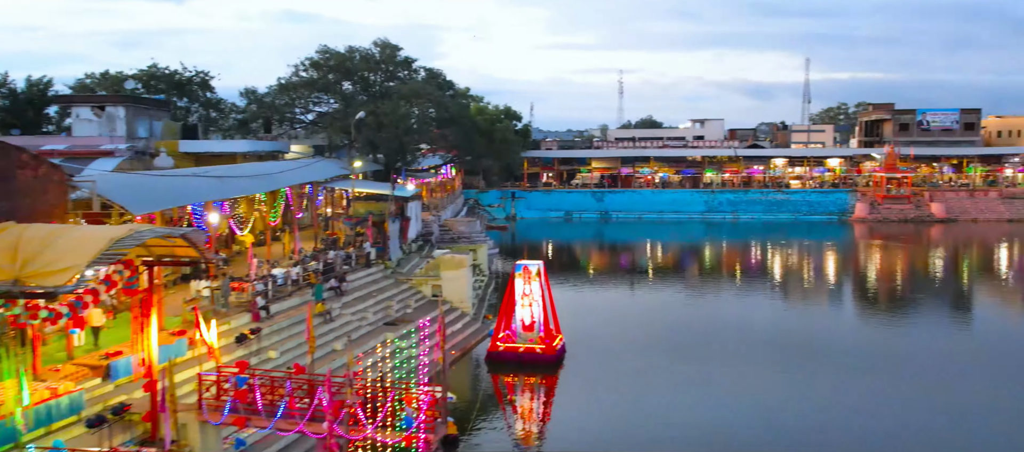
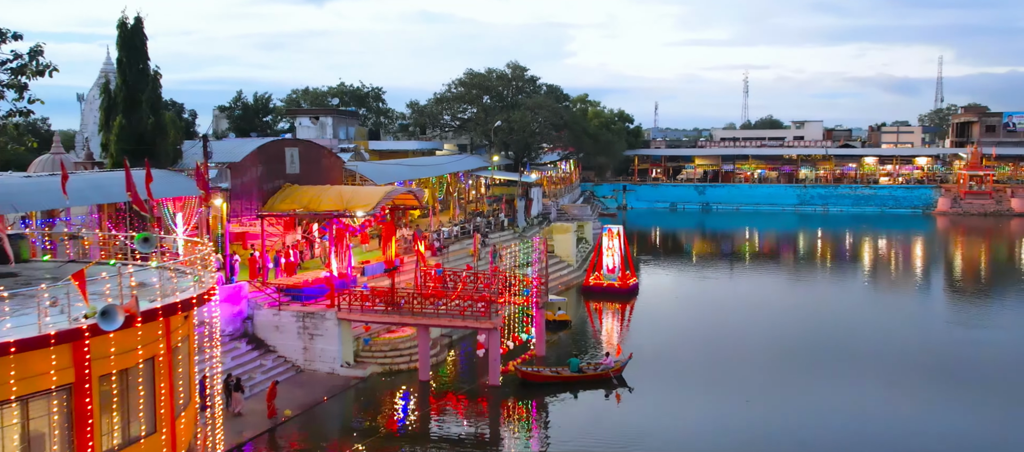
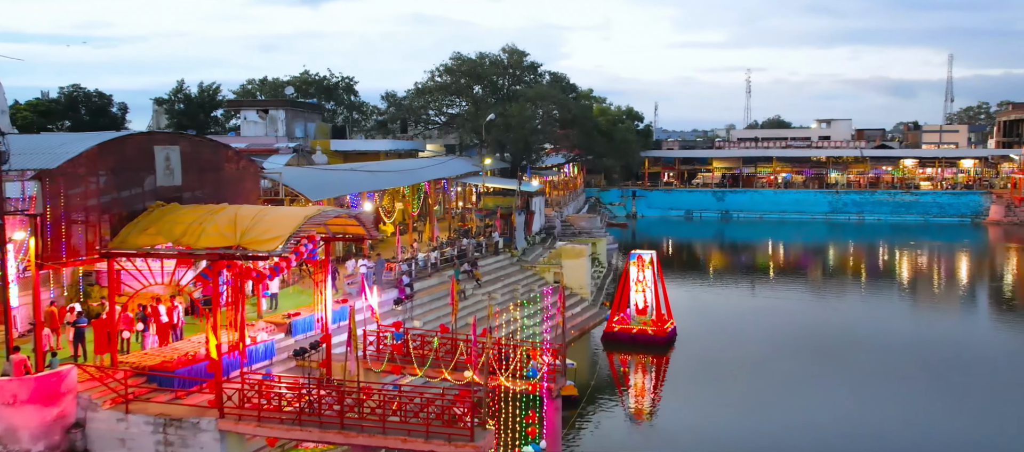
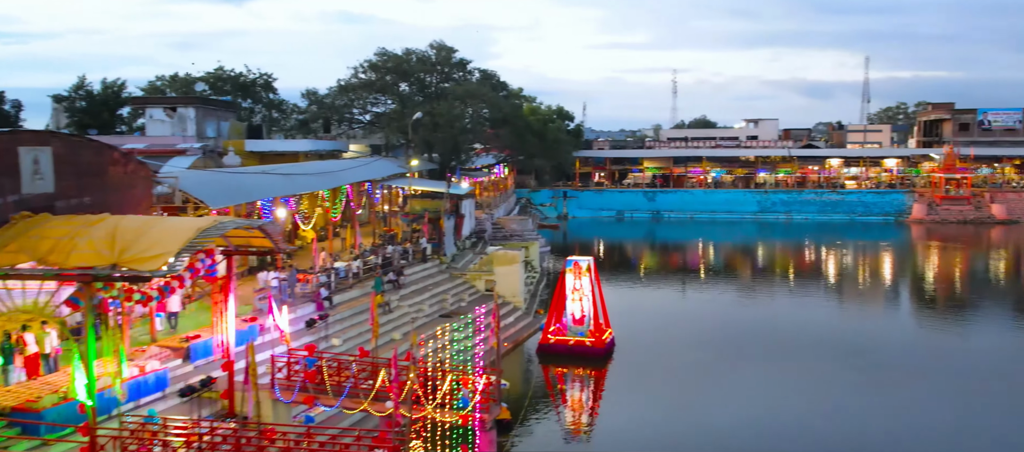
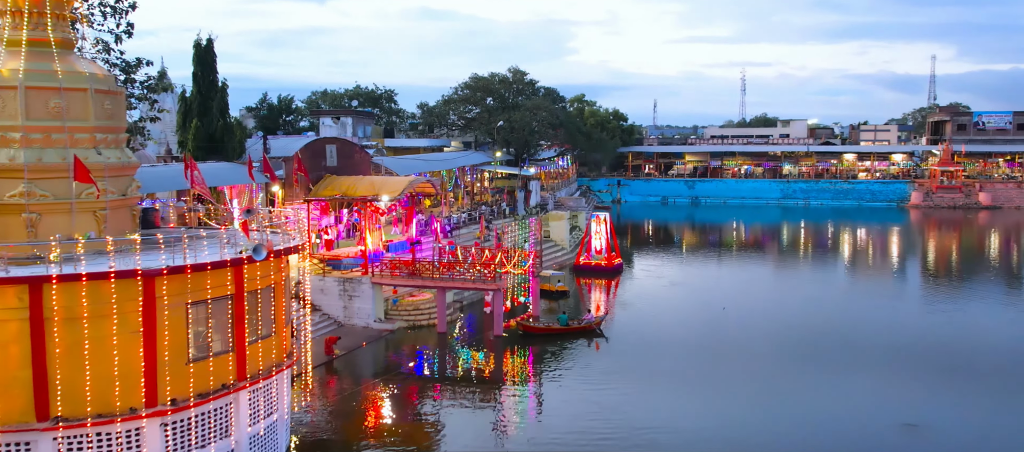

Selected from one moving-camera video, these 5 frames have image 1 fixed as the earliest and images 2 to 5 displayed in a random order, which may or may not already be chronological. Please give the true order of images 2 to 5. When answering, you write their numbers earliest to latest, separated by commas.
4, 3, 2, 5
